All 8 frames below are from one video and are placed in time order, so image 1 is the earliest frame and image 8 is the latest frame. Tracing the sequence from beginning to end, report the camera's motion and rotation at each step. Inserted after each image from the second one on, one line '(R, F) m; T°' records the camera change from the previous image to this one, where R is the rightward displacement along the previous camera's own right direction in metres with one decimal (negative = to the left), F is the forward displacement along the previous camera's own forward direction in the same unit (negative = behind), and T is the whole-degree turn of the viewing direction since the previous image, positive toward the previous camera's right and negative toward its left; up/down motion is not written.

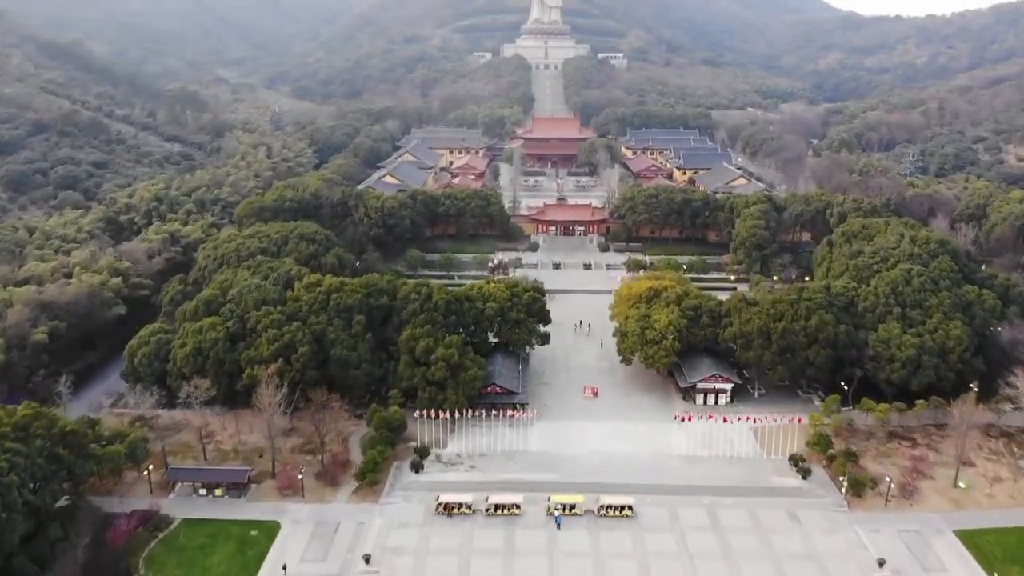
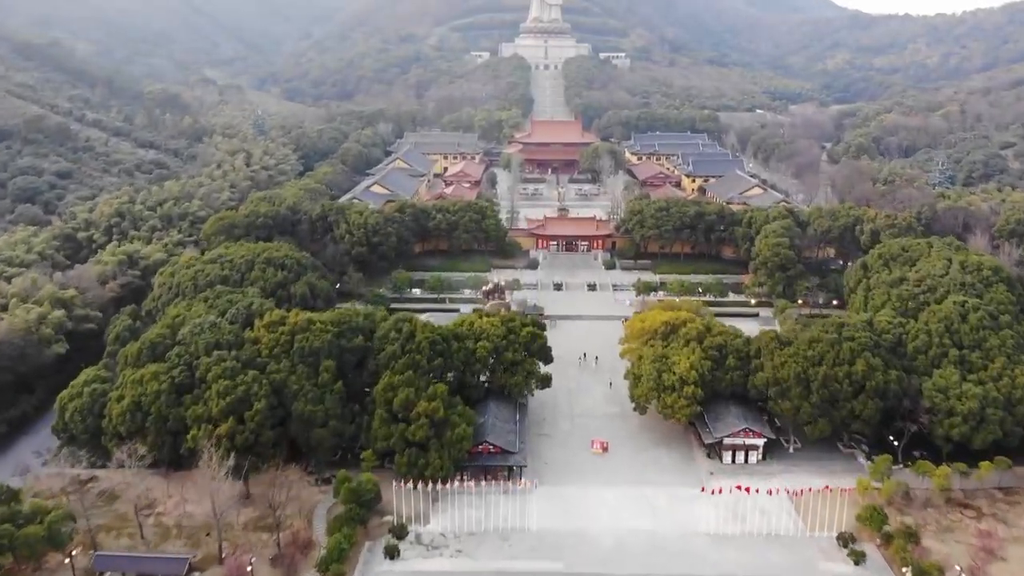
(+0.2, +4.3) m; 0°
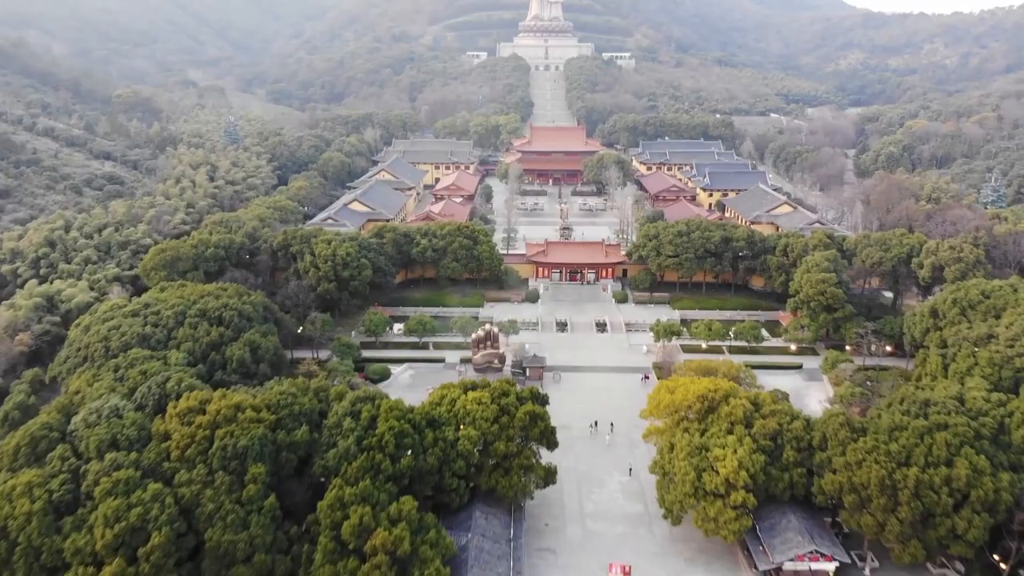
(+0.2, +6.3) m; 0°
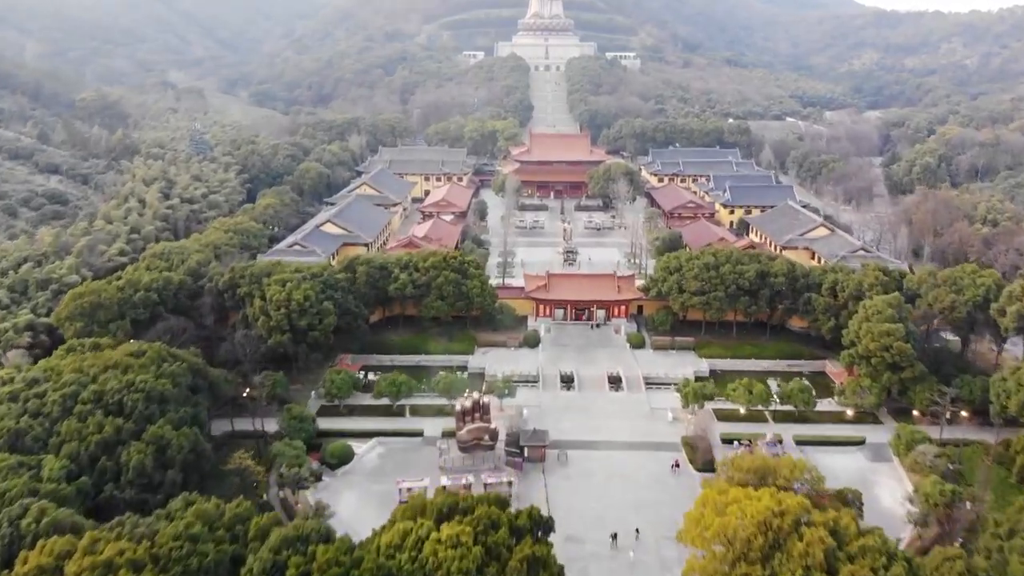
(+0.2, +6.2) m; 0°
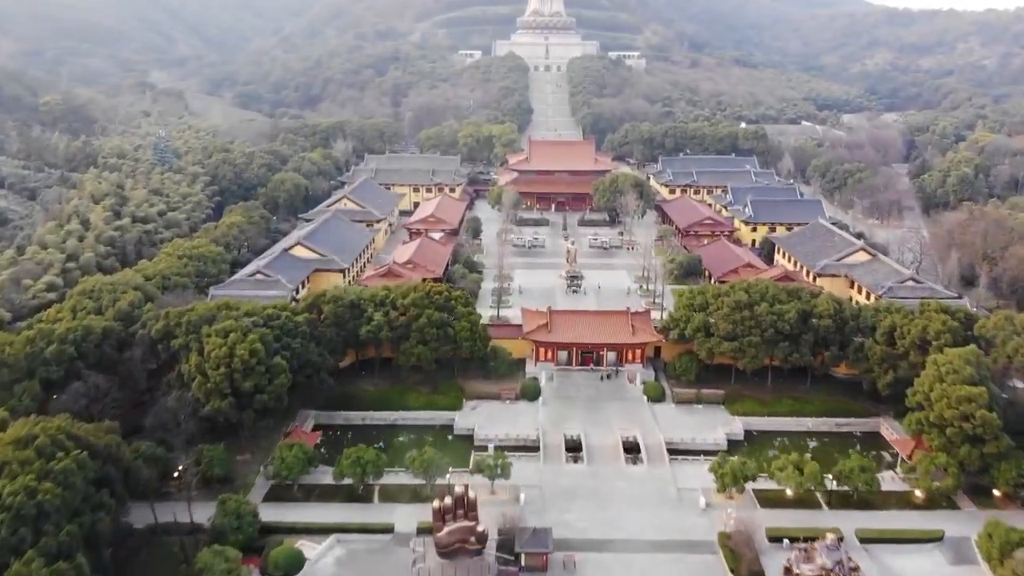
(+0.2, +5.2) m; 0°
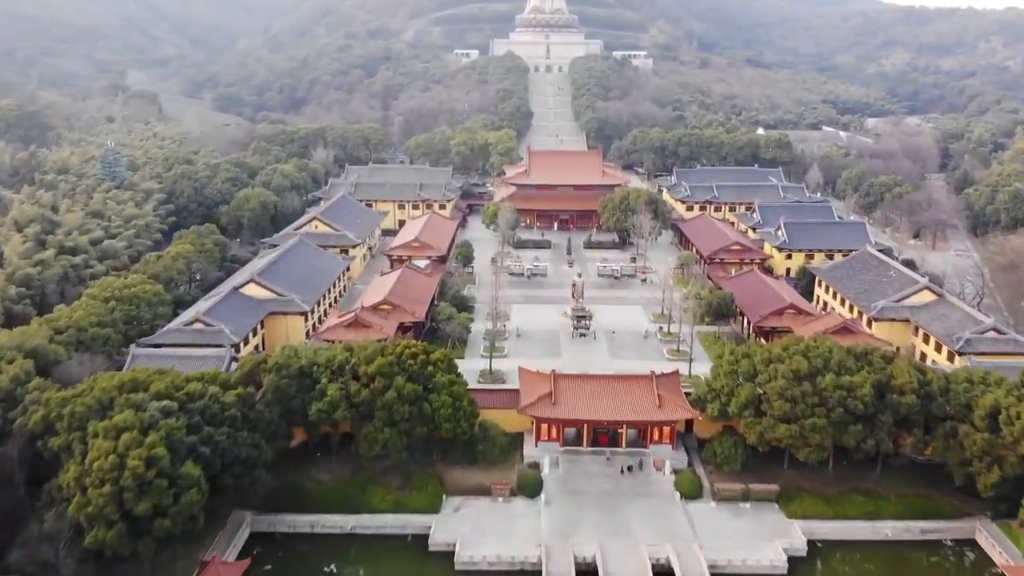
(+0.2, +6.2) m; 0°
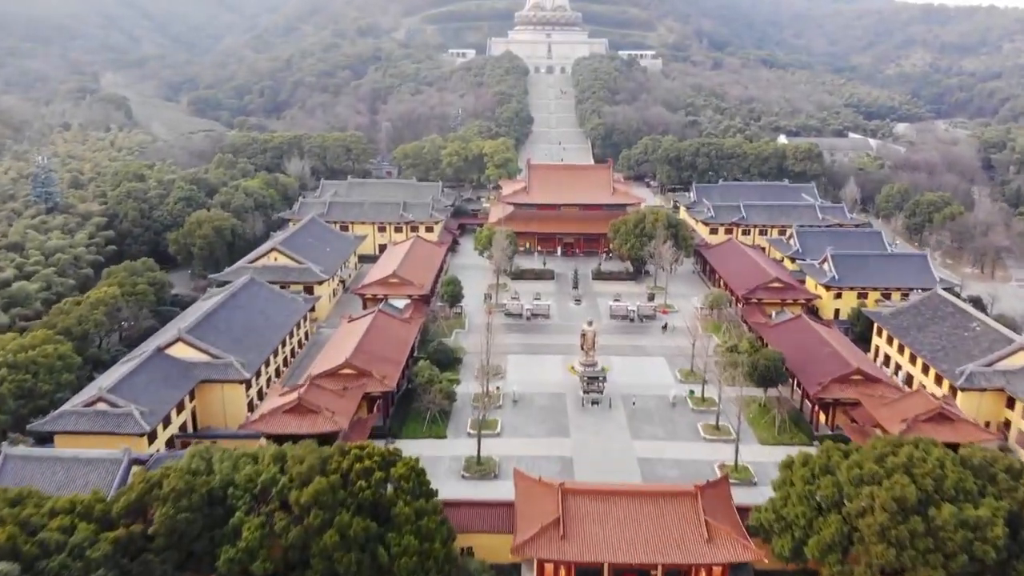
(+0.2, +6.3) m; 0°
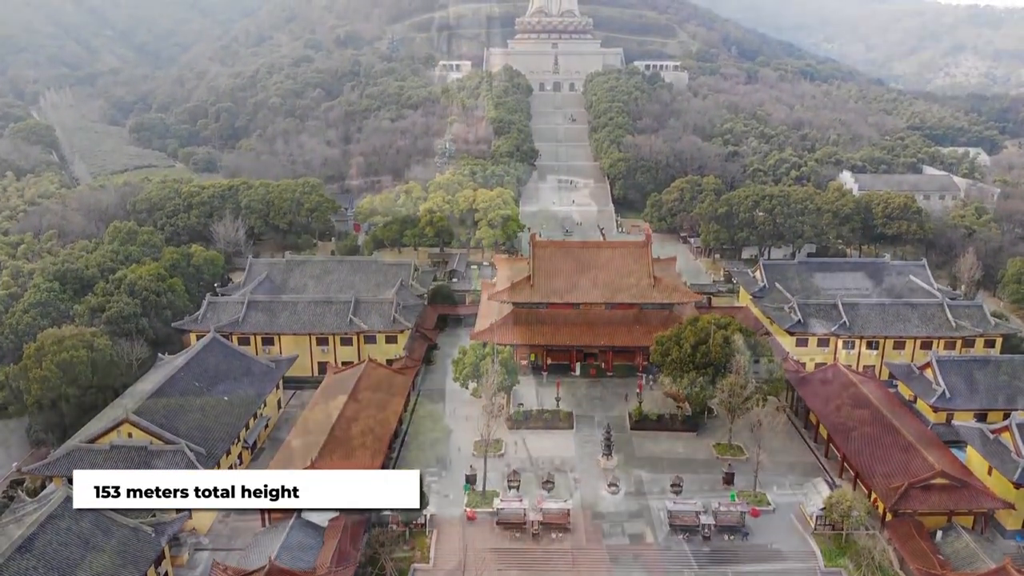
(+0.2, +12.7) m; 0°
